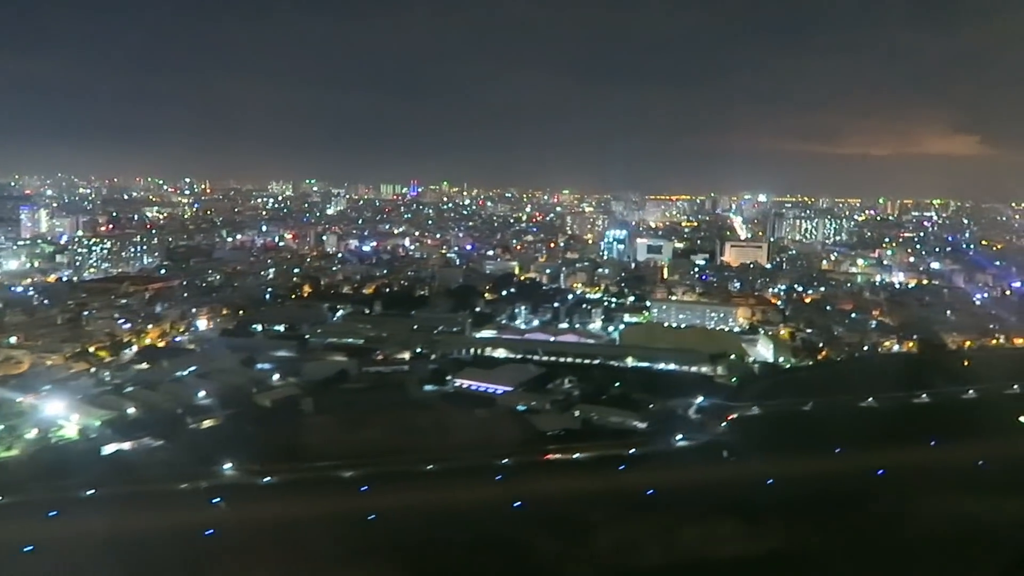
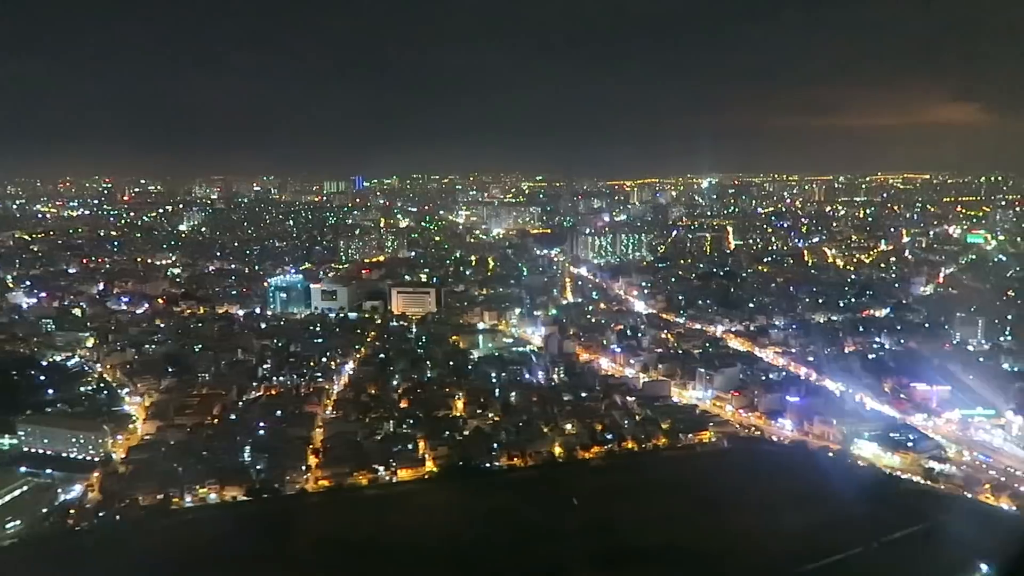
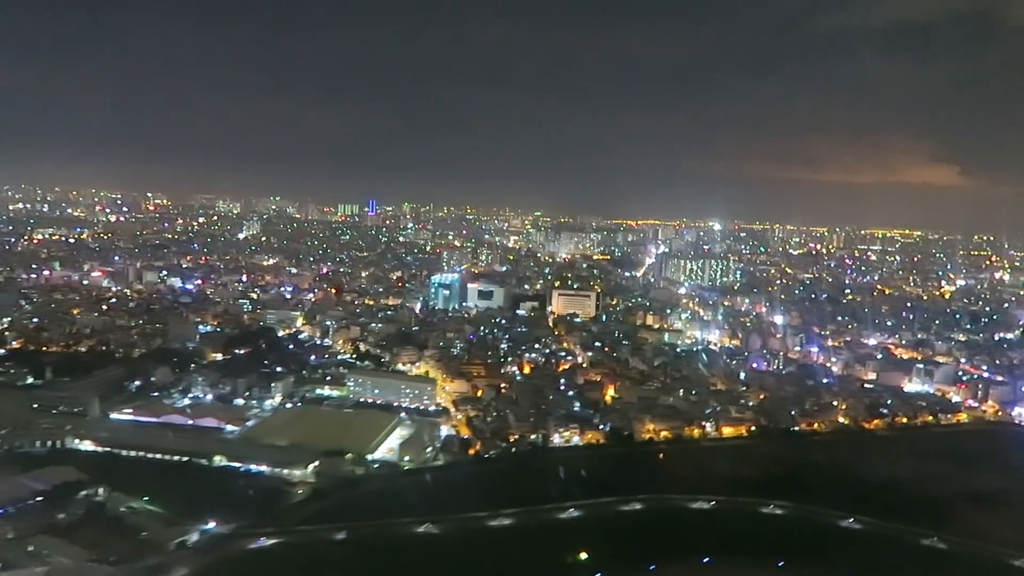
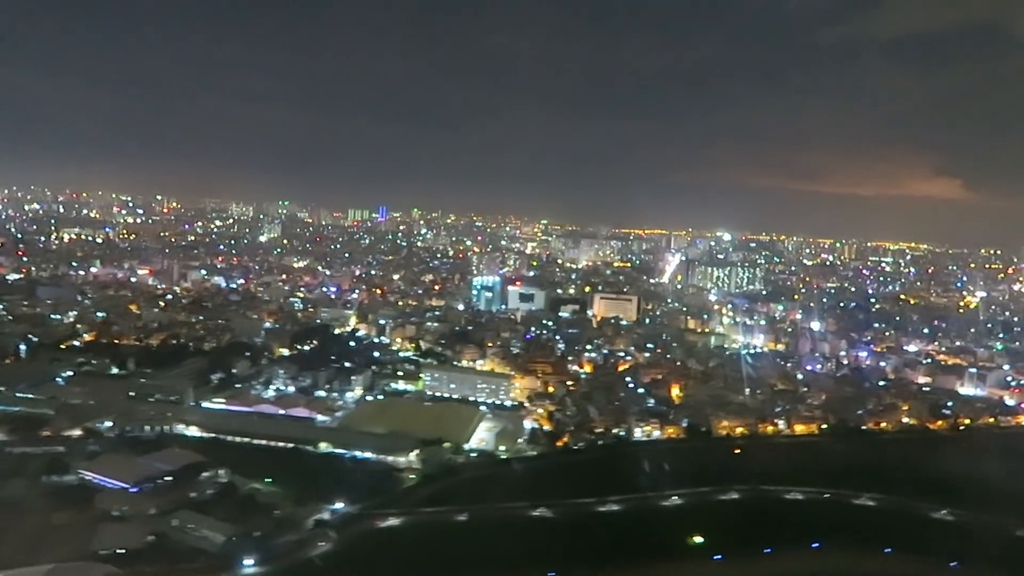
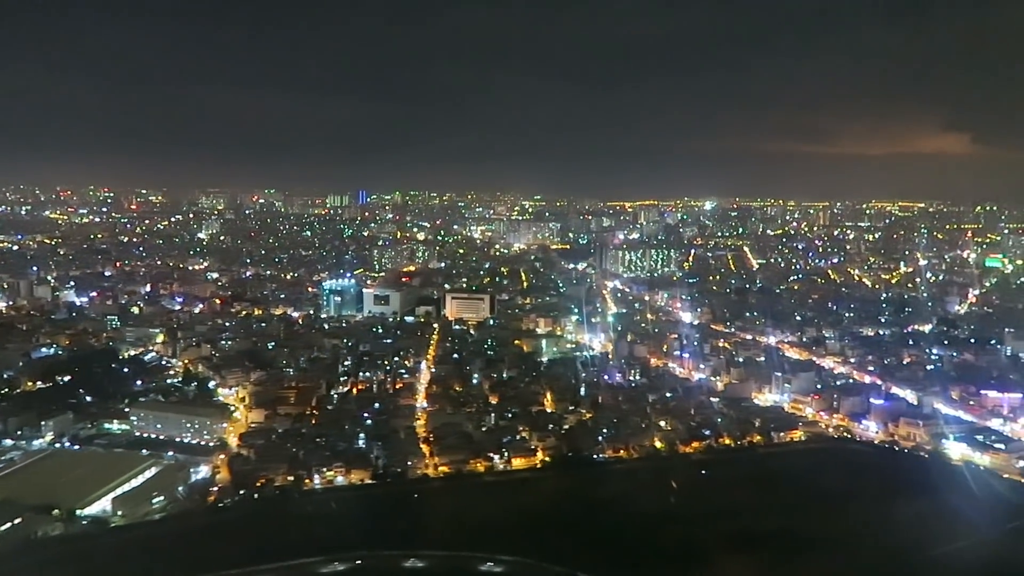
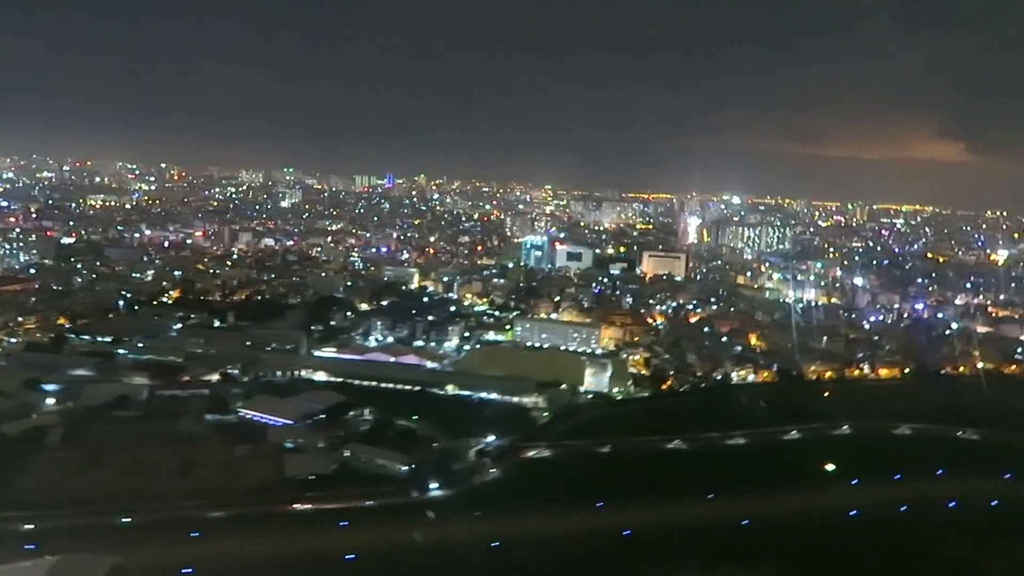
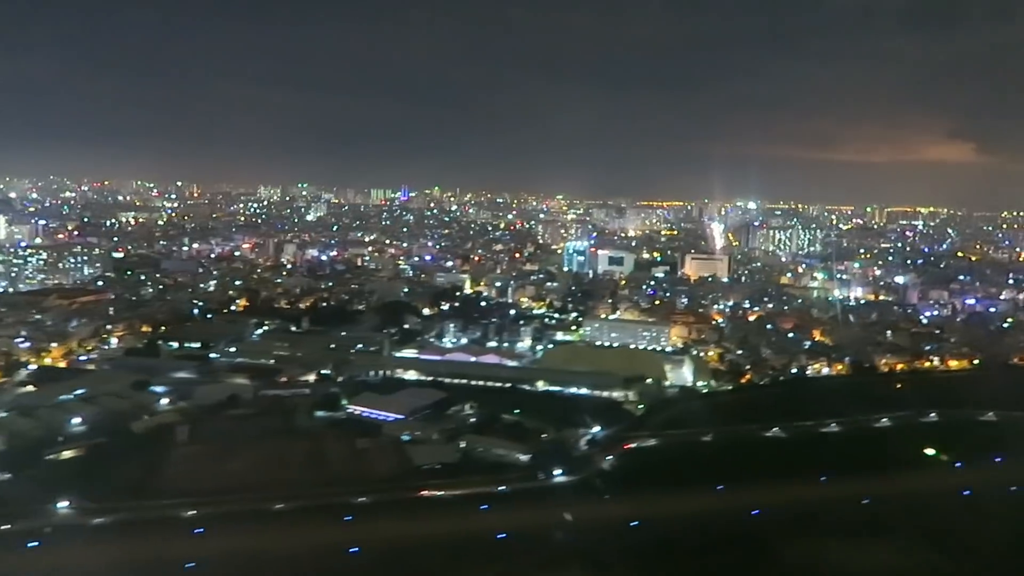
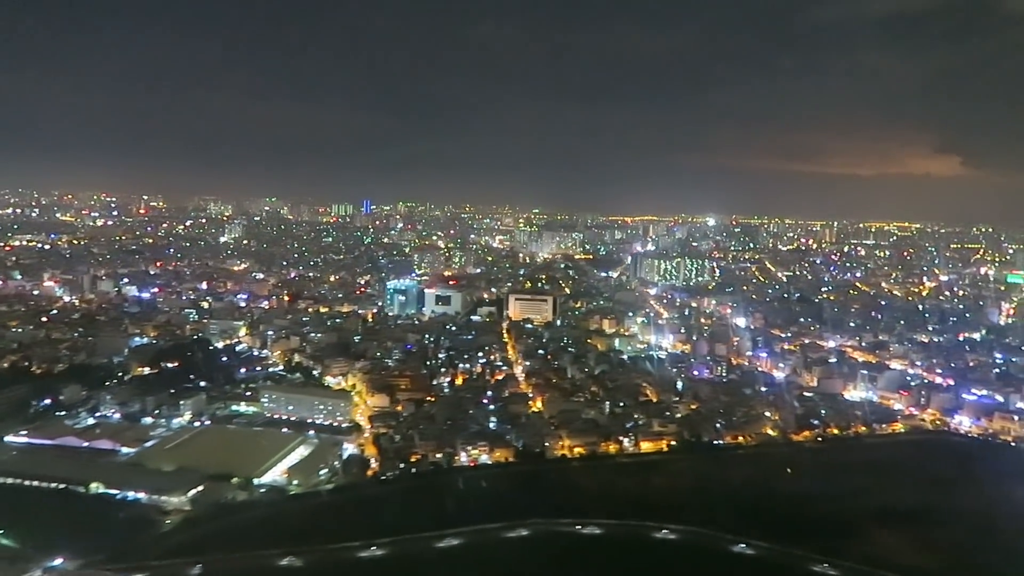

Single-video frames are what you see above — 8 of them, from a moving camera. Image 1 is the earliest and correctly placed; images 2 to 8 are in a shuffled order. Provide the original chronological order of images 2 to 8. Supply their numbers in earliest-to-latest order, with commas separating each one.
7, 6, 4, 3, 8, 5, 2
